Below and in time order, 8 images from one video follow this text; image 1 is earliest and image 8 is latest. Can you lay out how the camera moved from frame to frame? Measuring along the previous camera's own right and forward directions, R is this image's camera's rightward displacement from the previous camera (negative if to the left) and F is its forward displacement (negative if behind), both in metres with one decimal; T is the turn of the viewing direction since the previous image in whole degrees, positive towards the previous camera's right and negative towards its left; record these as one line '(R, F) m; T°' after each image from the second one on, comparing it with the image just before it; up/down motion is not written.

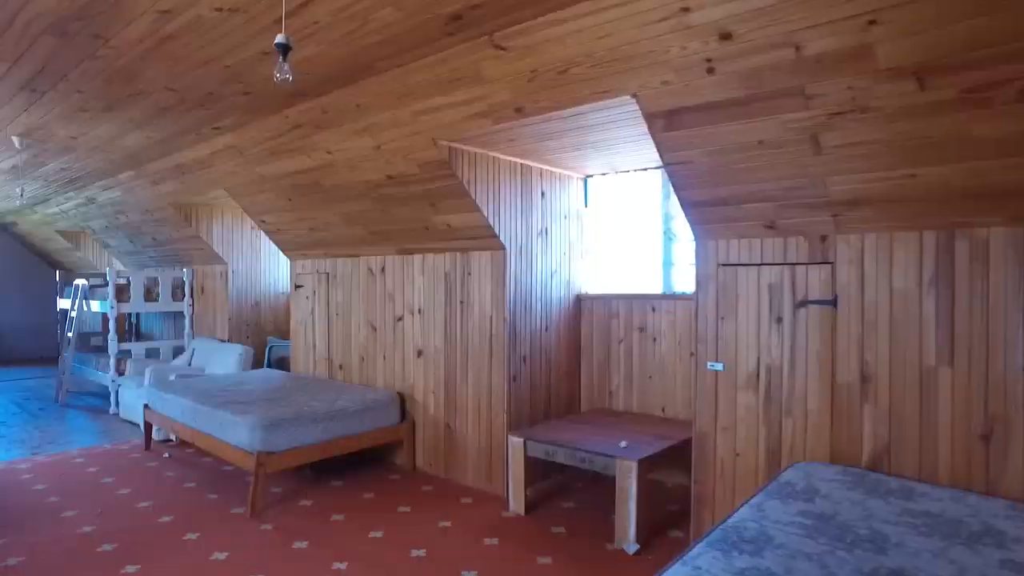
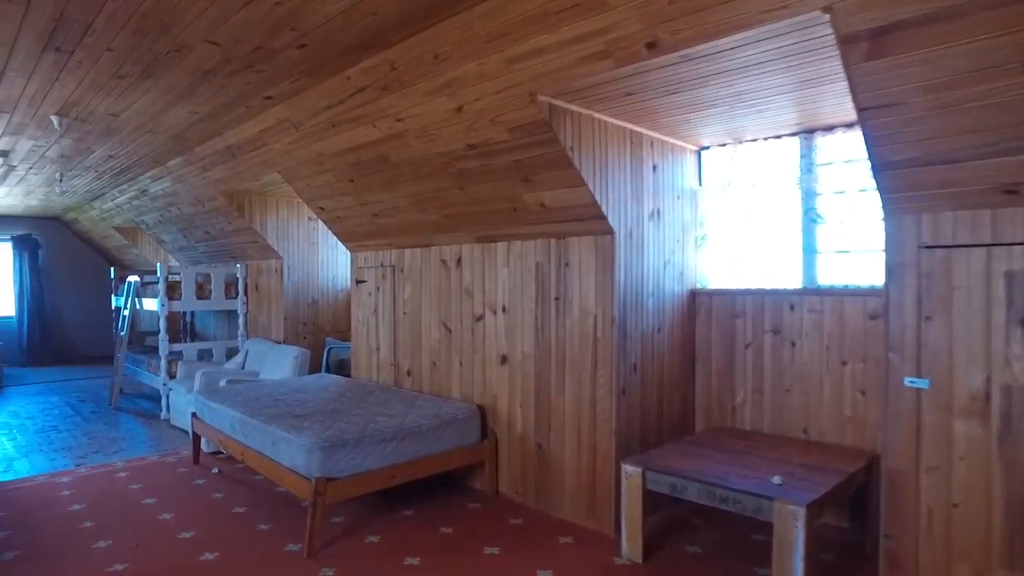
(-0.2, +0.6) m; -4°
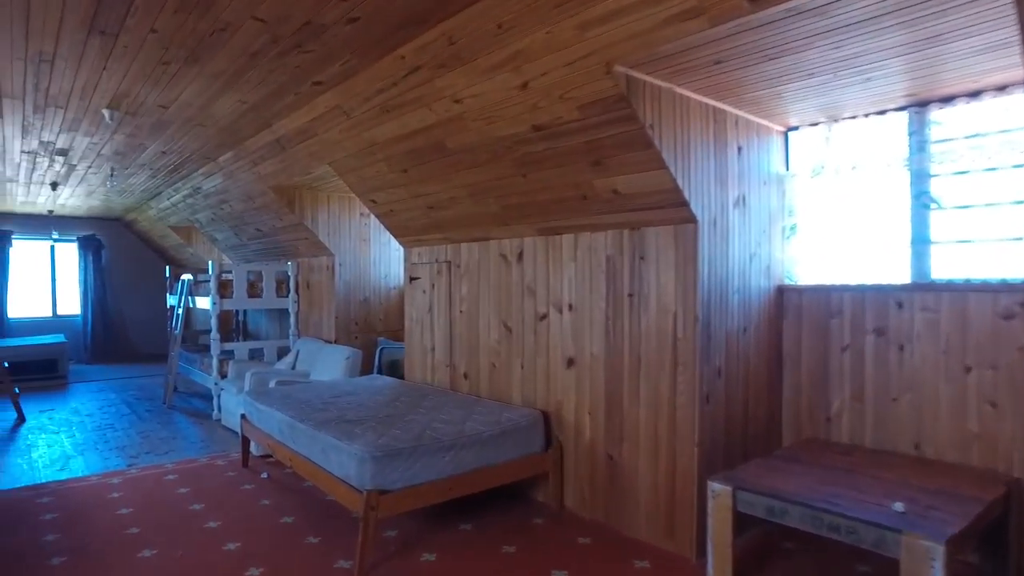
(-0.1, +0.3) m; -4°
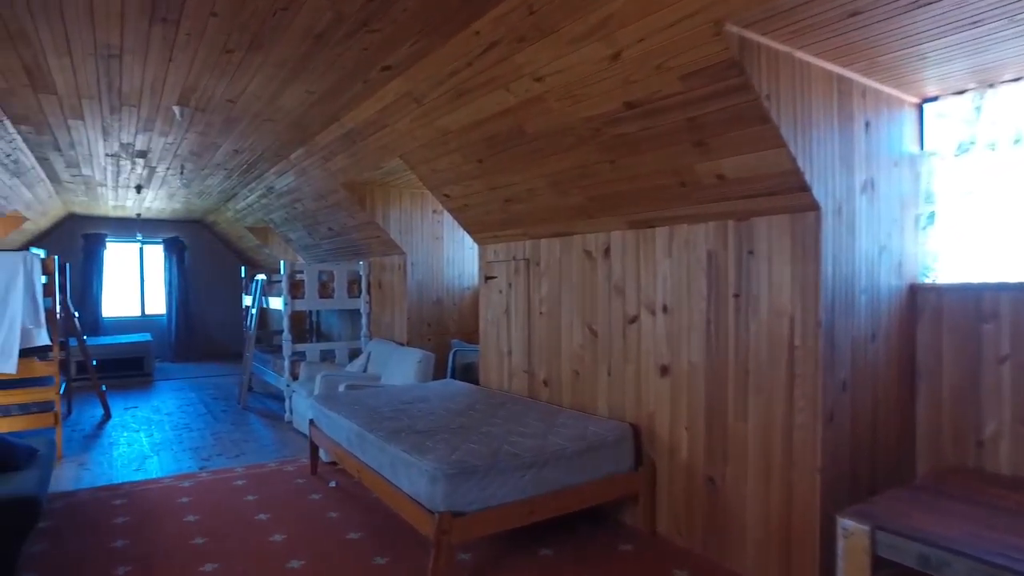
(-0.1, +0.3) m; -6°
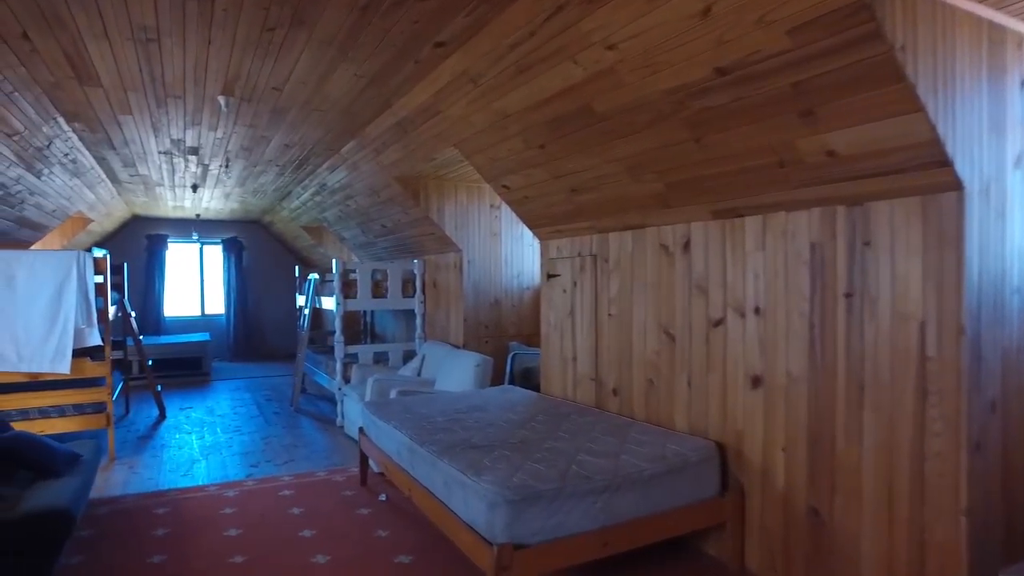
(0.0, +0.3) m; -5°
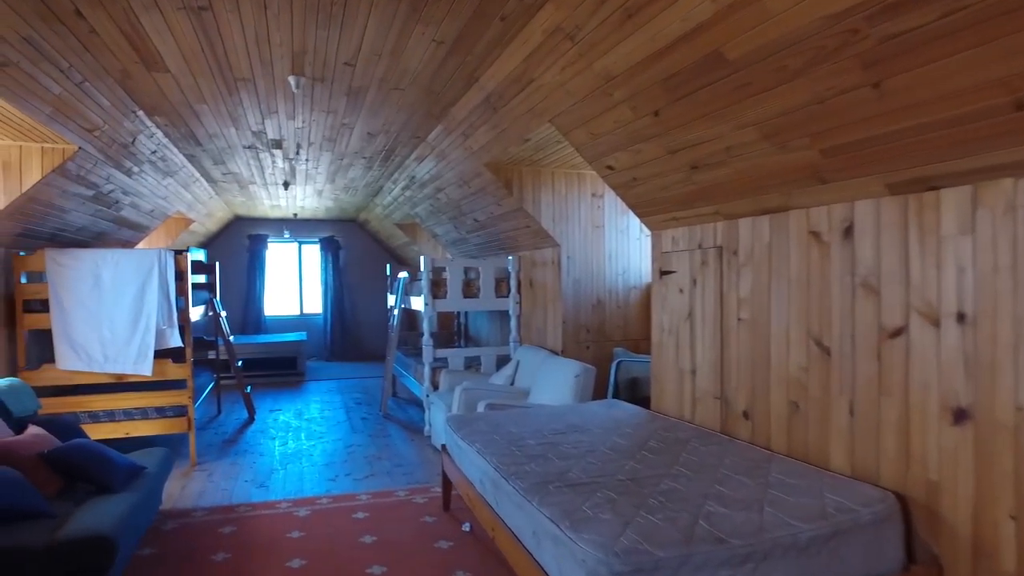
(0.0, +0.5) m; -8°
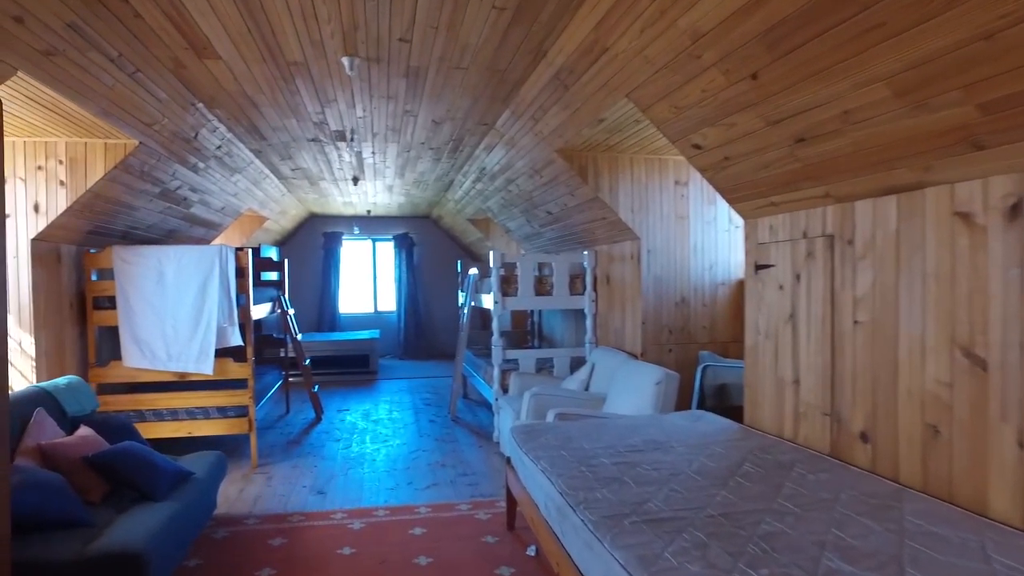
(0.0, +0.3) m; -7°
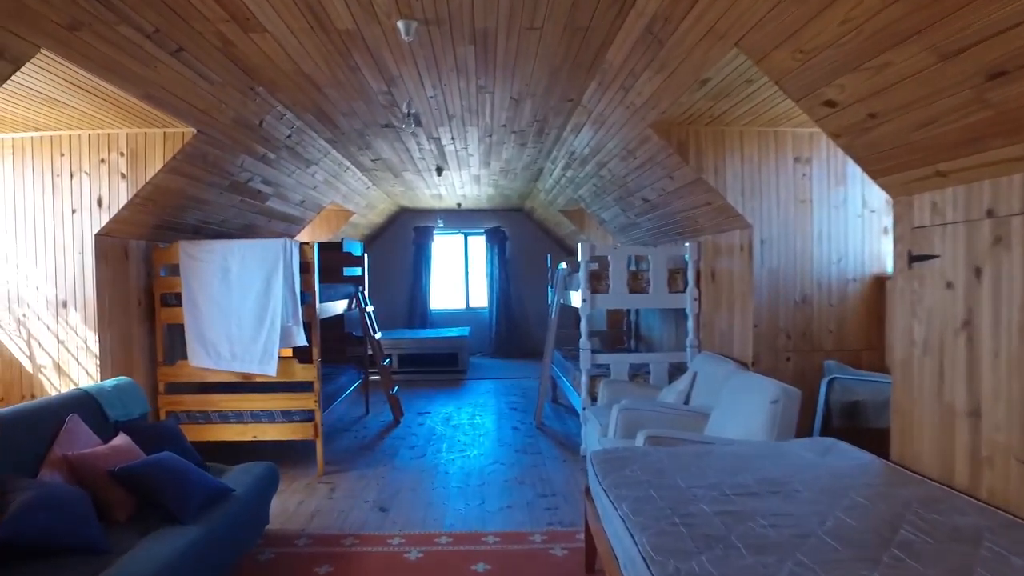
(+0.1, +0.5) m; -9°
